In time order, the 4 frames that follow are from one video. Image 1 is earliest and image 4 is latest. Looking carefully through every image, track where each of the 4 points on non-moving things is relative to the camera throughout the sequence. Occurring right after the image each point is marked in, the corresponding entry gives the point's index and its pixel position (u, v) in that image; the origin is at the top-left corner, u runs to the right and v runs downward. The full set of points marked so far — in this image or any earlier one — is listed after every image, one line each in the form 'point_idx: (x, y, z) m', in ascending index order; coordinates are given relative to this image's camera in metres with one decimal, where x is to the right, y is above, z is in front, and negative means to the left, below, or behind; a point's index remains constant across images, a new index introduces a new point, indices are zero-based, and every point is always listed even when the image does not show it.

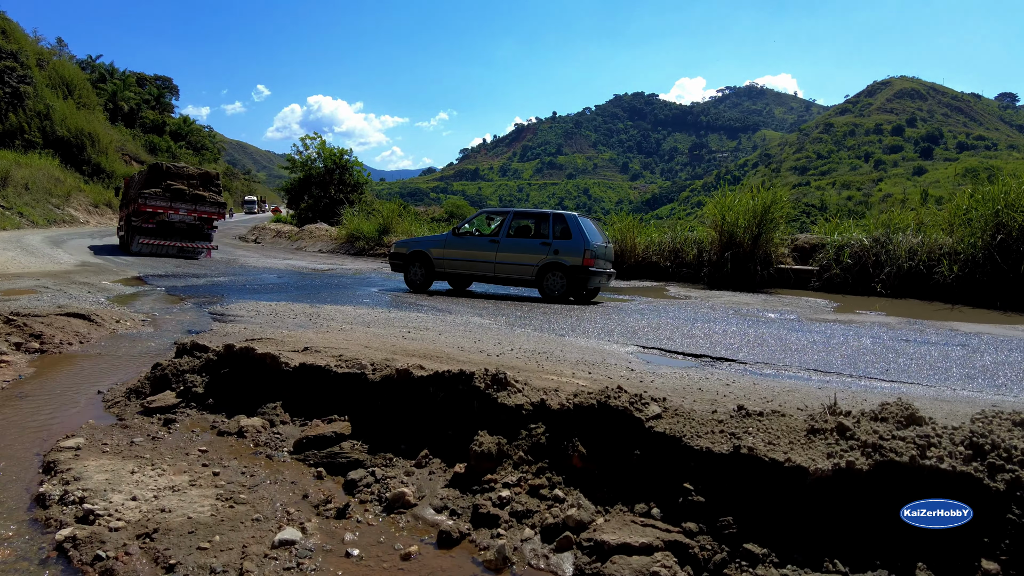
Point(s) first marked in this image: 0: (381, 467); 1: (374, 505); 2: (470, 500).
0: (-1.8, -2.5, +9.4) m
1: (-1.8, -2.7, +8.5) m
2: (-0.5, -2.6, +8.2) m
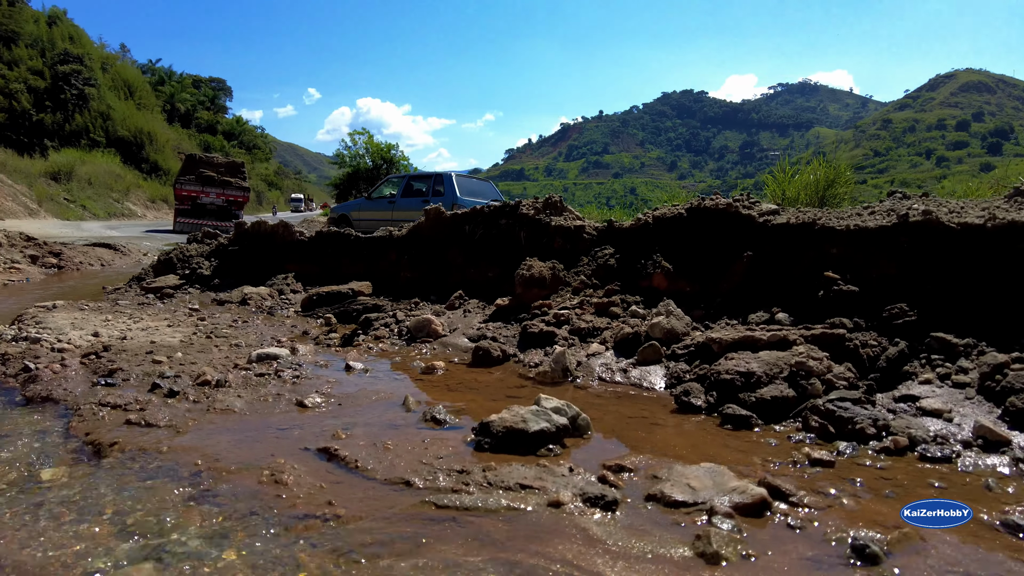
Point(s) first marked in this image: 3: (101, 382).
0: (-1.2, -0.3, +7.4) m
1: (-1.2, -0.5, +6.5) m
2: (0.0, -0.4, +6.2) m
3: (-3.1, -0.7, +5.1) m
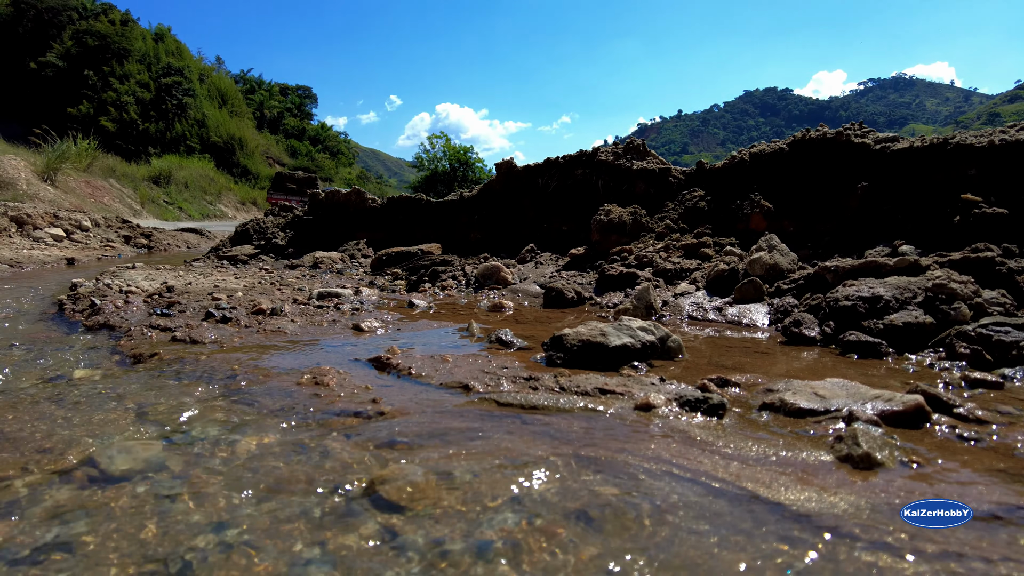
0: (-0.4, +0.2, +7.0) m
1: (-0.5, 0.0, +6.1) m
2: (+0.7, +0.1, +5.6) m
3: (-2.6, -0.2, +4.9) m
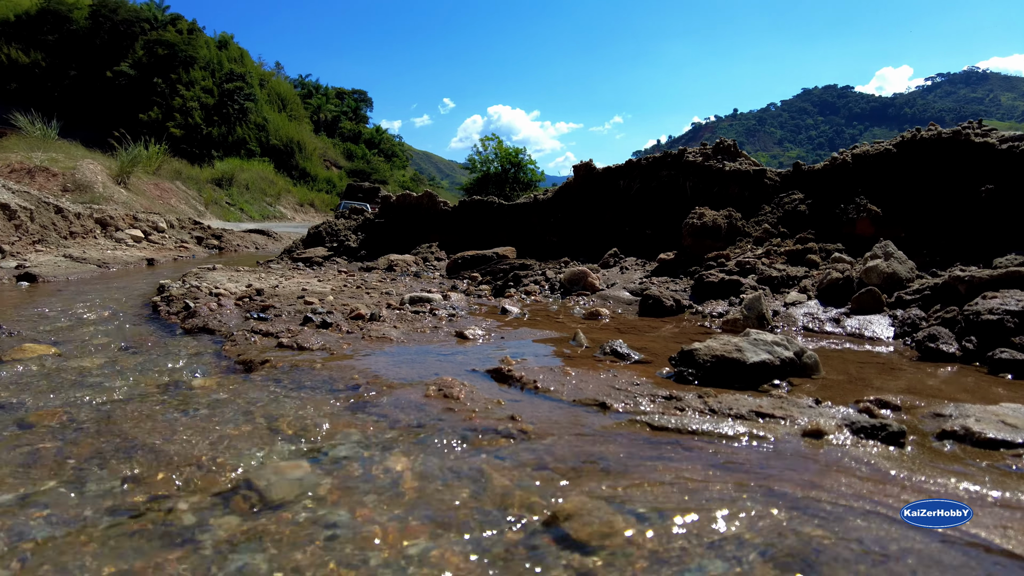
0: (+0.4, +0.2, +6.8) m
1: (+0.3, 0.0, +5.9) m
2: (+1.4, +0.1, +5.4) m
3: (-1.9, -0.2, +4.9) m
